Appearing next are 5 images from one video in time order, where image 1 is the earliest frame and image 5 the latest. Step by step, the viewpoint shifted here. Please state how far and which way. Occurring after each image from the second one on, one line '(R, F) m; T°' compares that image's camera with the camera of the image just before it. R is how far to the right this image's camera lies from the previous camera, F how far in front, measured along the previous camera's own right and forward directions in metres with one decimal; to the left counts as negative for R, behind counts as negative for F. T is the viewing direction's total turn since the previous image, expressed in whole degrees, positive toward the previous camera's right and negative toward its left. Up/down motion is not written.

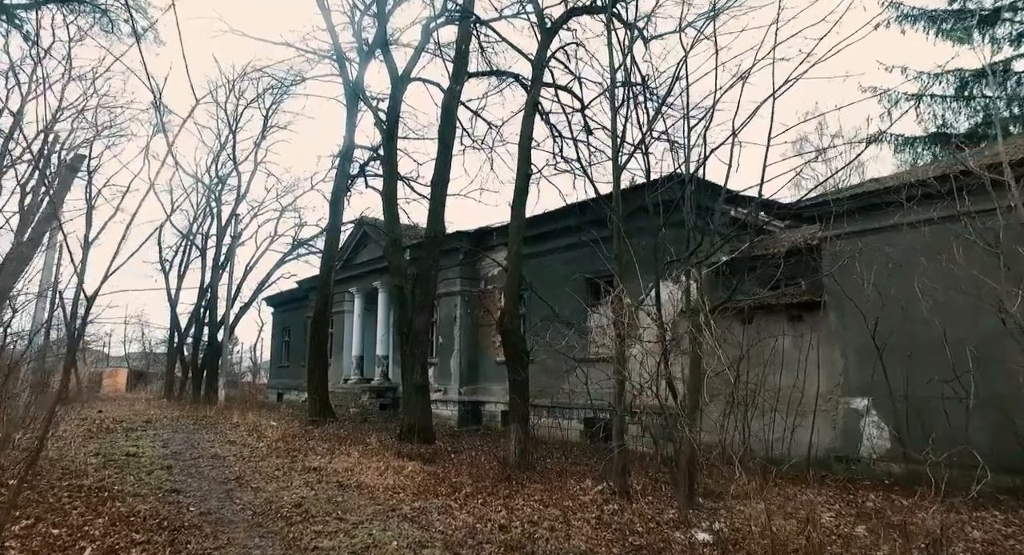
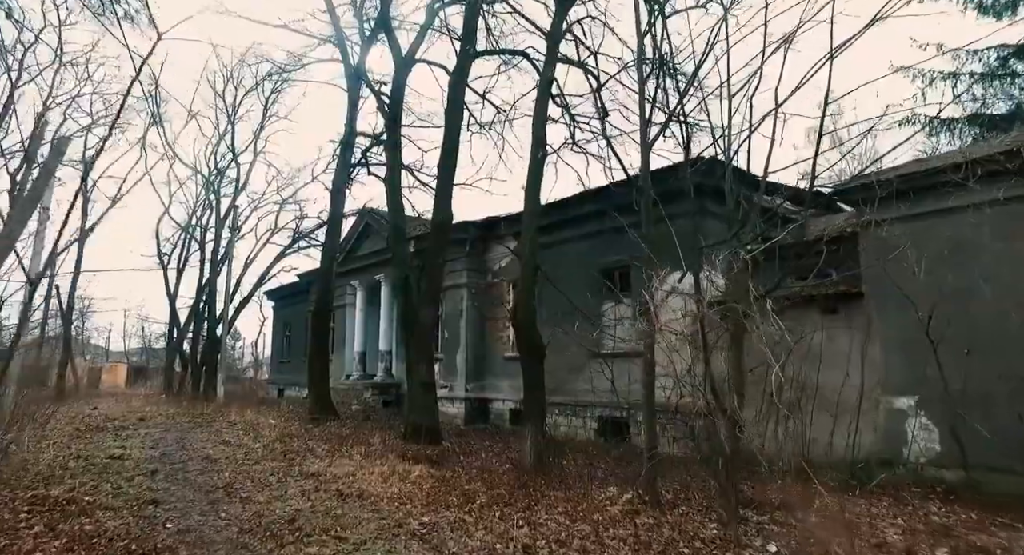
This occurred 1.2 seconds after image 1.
(-0.2, +0.8) m; 0°
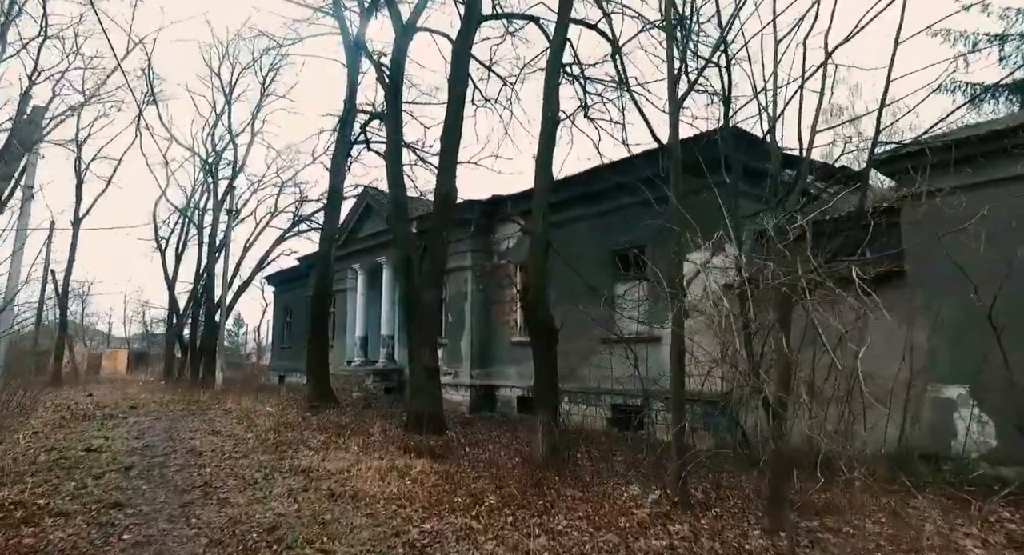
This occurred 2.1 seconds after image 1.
(-0.1, +0.8) m; 0°
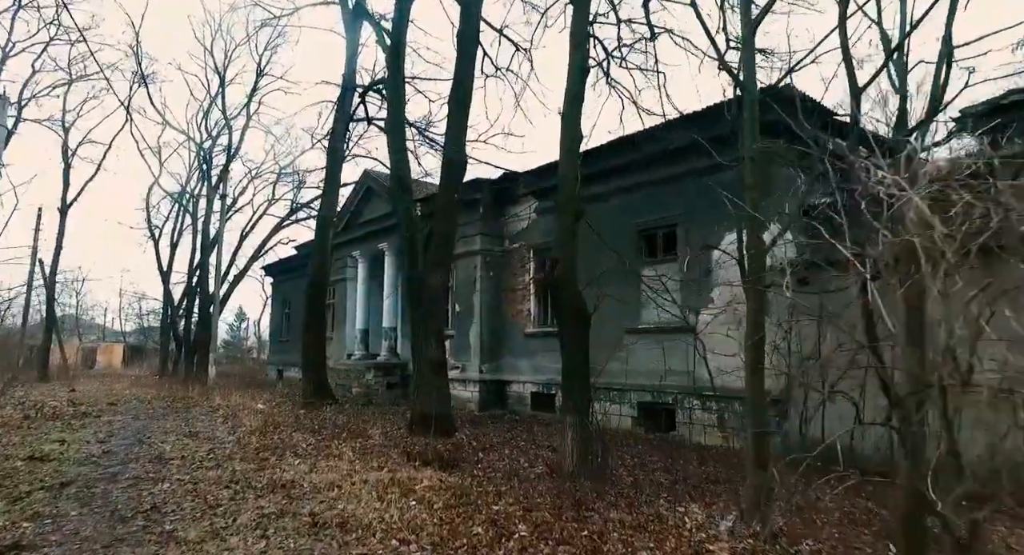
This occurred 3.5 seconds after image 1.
(-0.2, +1.4) m; 0°
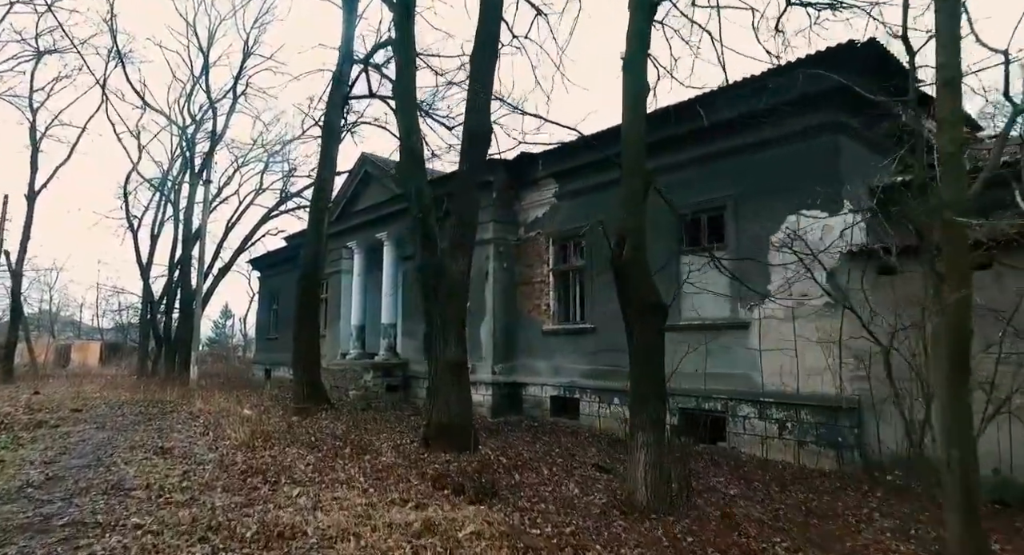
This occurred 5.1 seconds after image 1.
(-0.6, +1.5) m; +1°
